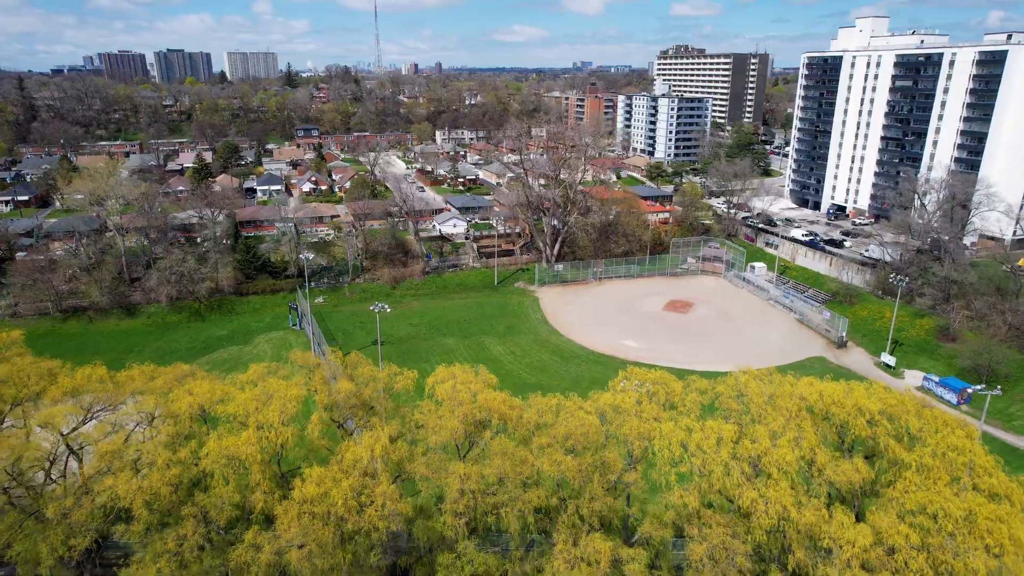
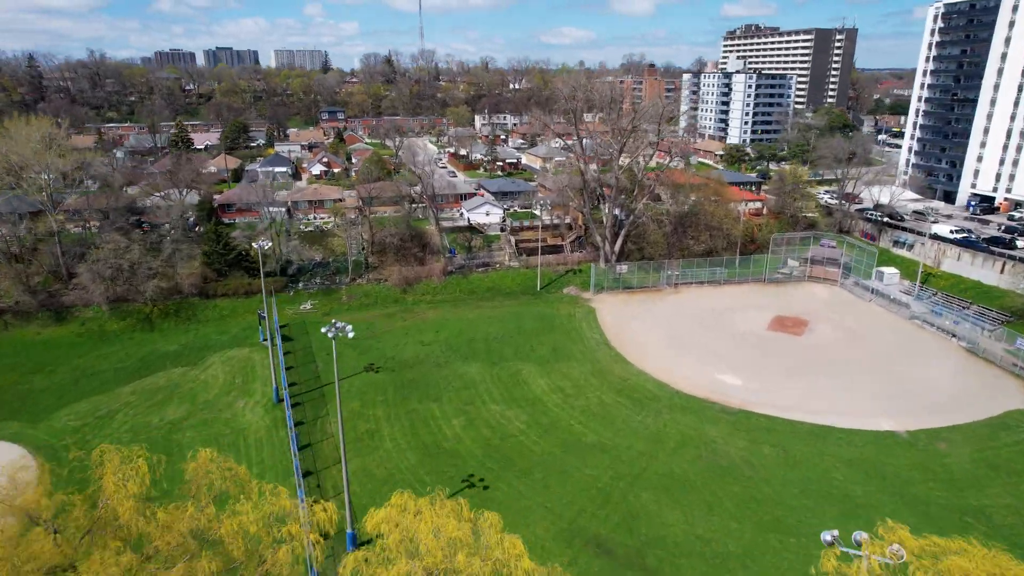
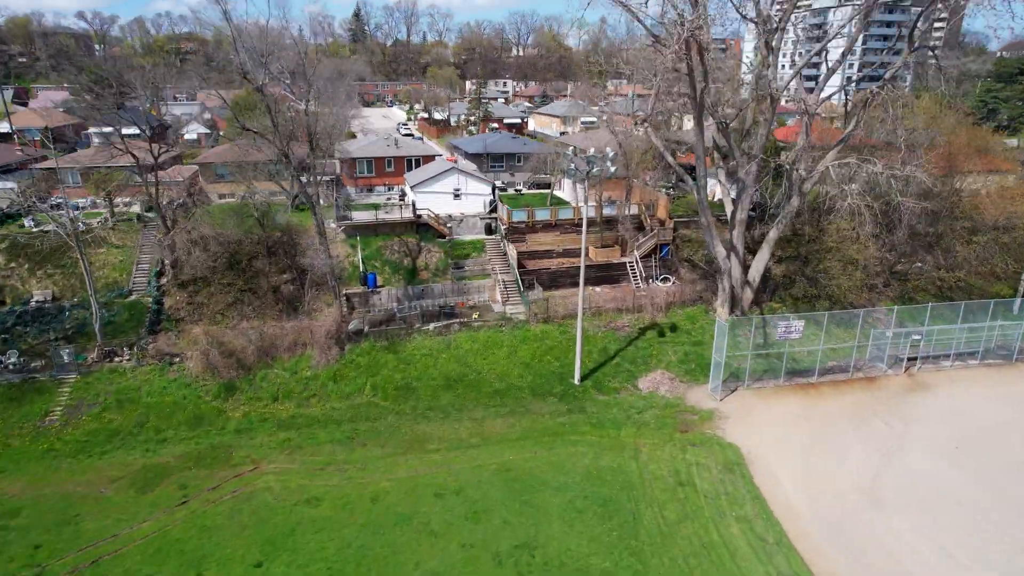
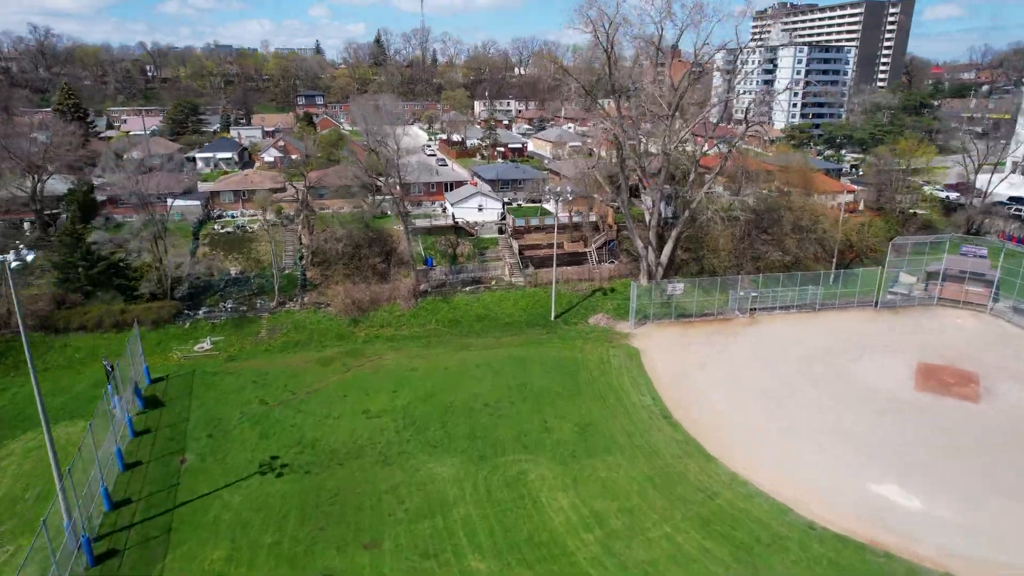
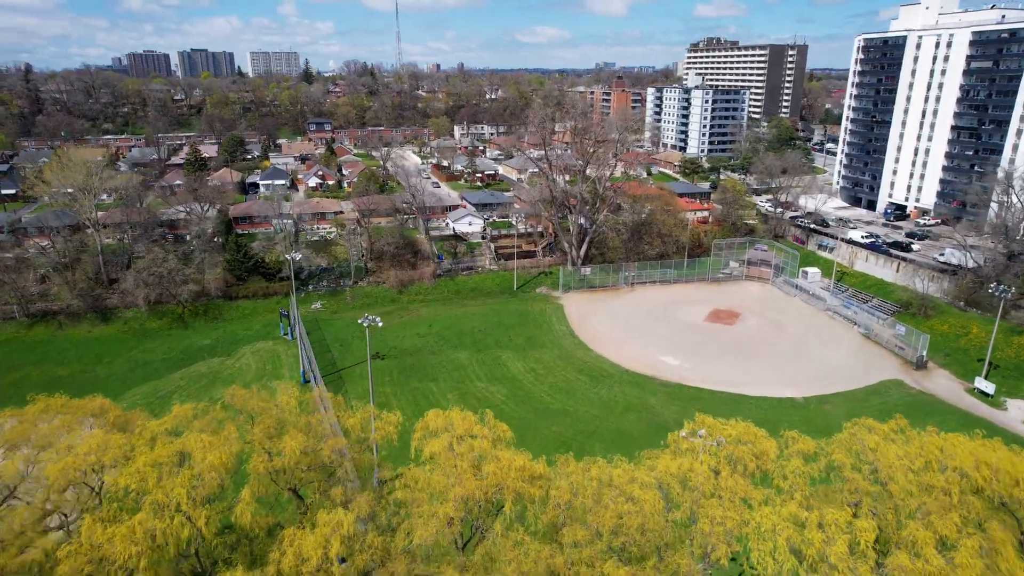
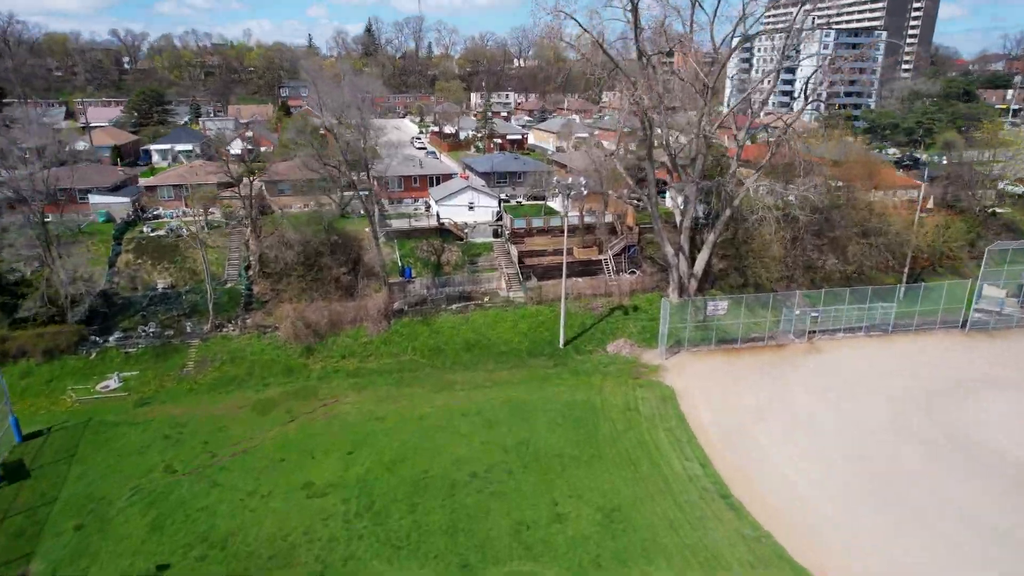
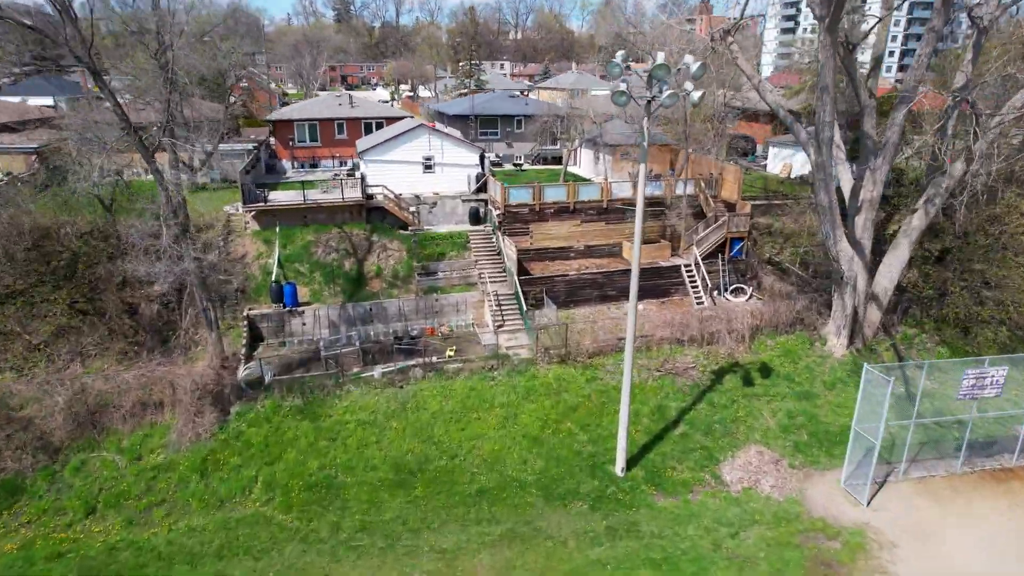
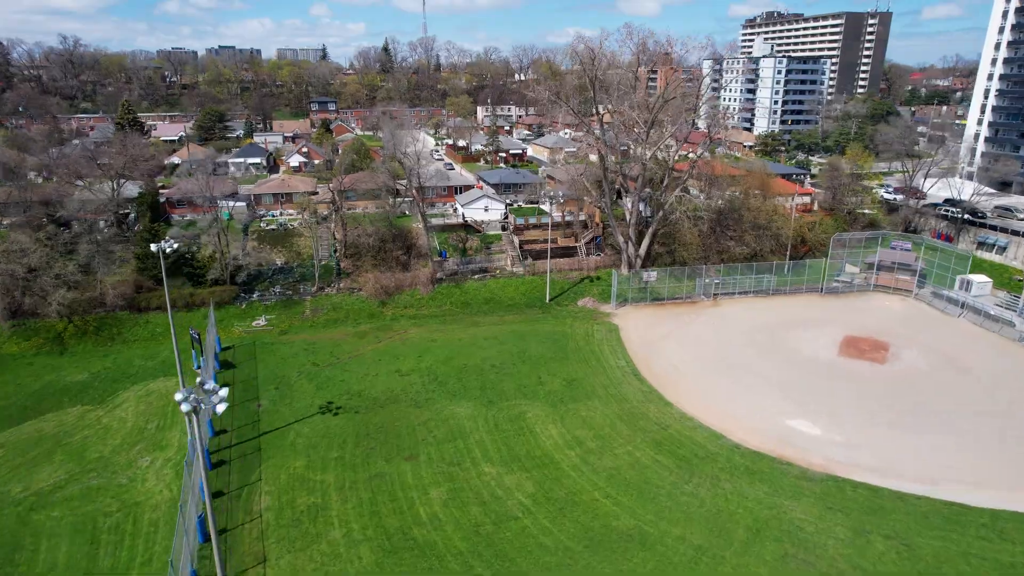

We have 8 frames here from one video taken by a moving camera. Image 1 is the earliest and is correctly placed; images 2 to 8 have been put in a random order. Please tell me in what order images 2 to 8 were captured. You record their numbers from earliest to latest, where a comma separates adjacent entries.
5, 2, 8, 4, 6, 3, 7
